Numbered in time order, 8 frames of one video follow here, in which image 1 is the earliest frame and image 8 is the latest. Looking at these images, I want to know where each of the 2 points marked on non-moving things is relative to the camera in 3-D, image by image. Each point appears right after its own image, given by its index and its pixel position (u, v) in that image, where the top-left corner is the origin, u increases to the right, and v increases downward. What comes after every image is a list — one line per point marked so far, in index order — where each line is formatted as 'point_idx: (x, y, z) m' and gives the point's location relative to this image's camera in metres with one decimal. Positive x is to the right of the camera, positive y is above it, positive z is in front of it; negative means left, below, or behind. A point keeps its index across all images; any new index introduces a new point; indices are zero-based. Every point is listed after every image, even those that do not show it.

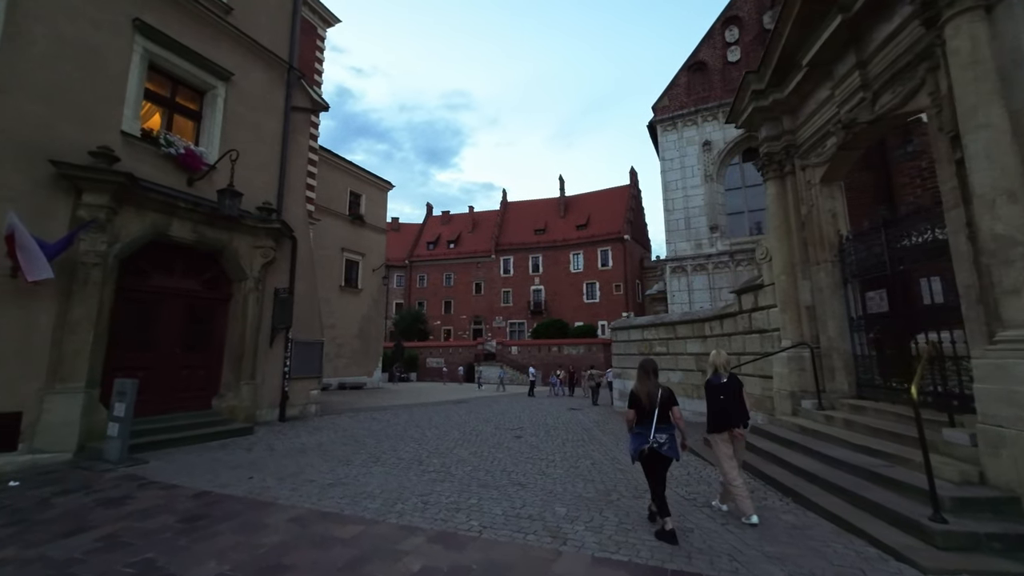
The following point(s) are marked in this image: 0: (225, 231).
0: (-6.3, +1.2, +9.4) m
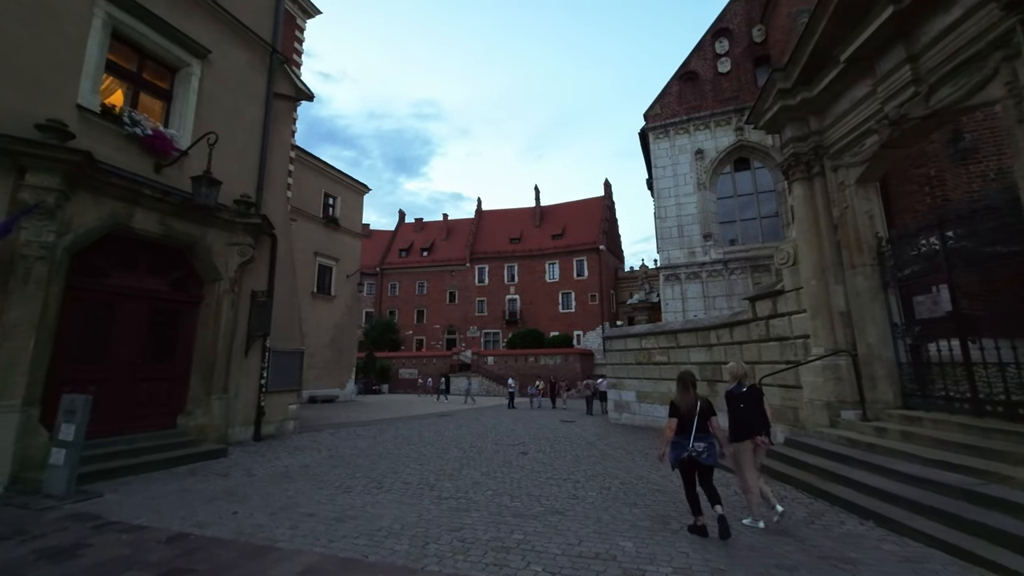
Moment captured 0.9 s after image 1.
0: (-6.1, +1.2, +8.3) m
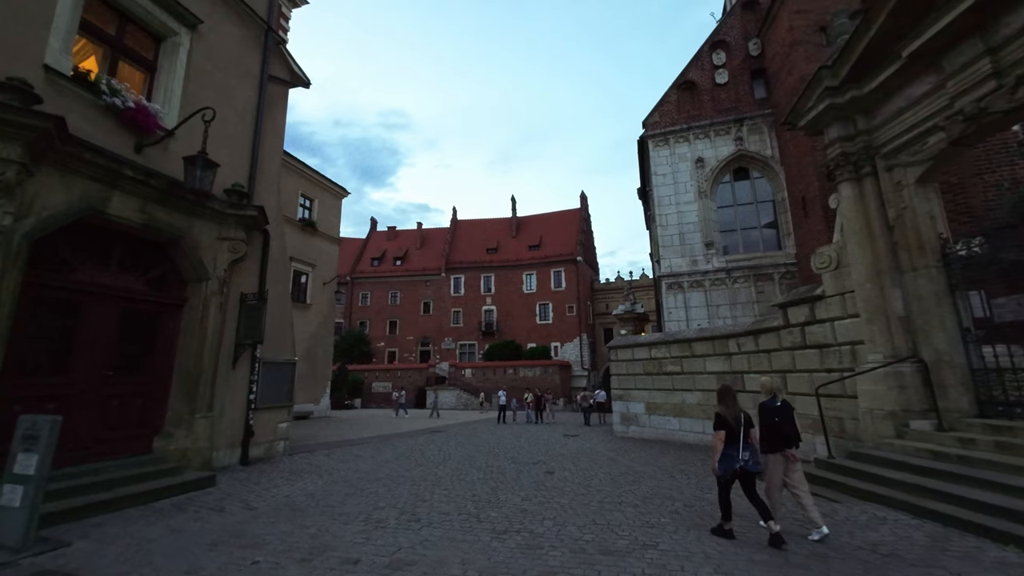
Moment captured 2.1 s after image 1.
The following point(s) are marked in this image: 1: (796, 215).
0: (-5.5, +1.2, +7.2) m
1: (+9.4, +2.4, +14.1) m
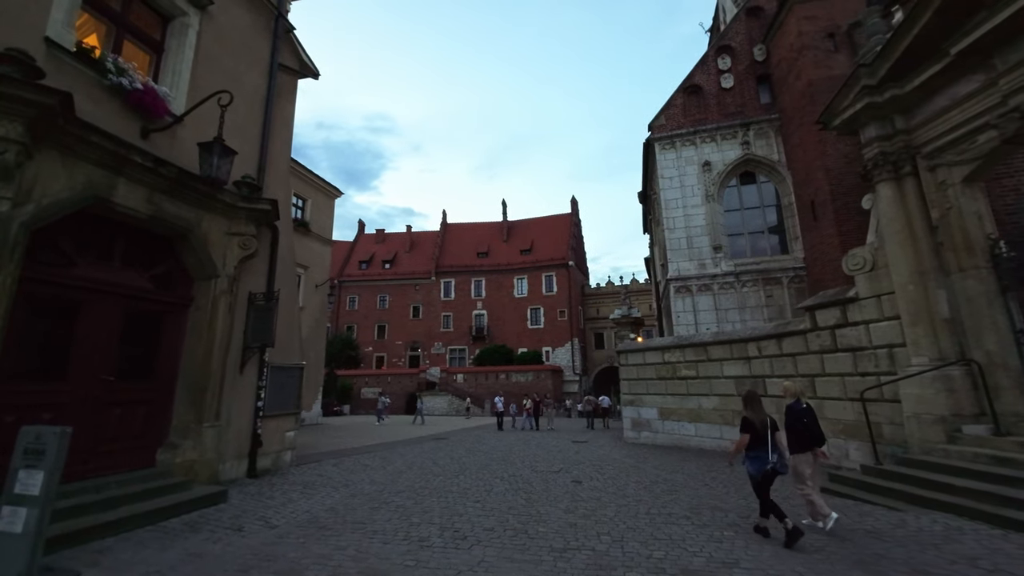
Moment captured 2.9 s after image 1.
0: (-5.0, +1.3, +6.7) m
1: (+9.7, +2.3, +14.2) m
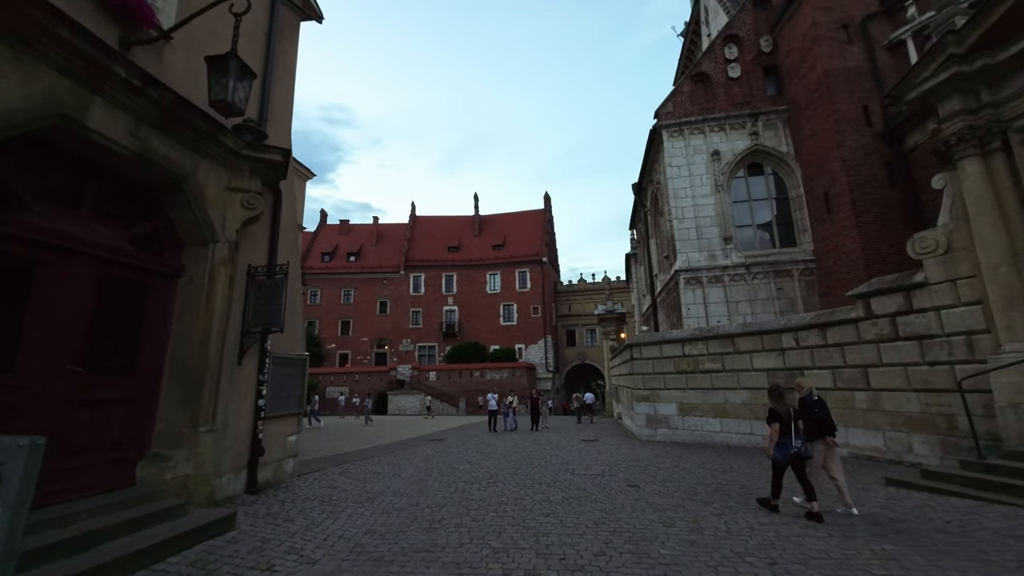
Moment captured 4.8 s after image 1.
0: (-4.0, +1.7, +5.2) m
1: (+10.0, +2.5, +14.0) m
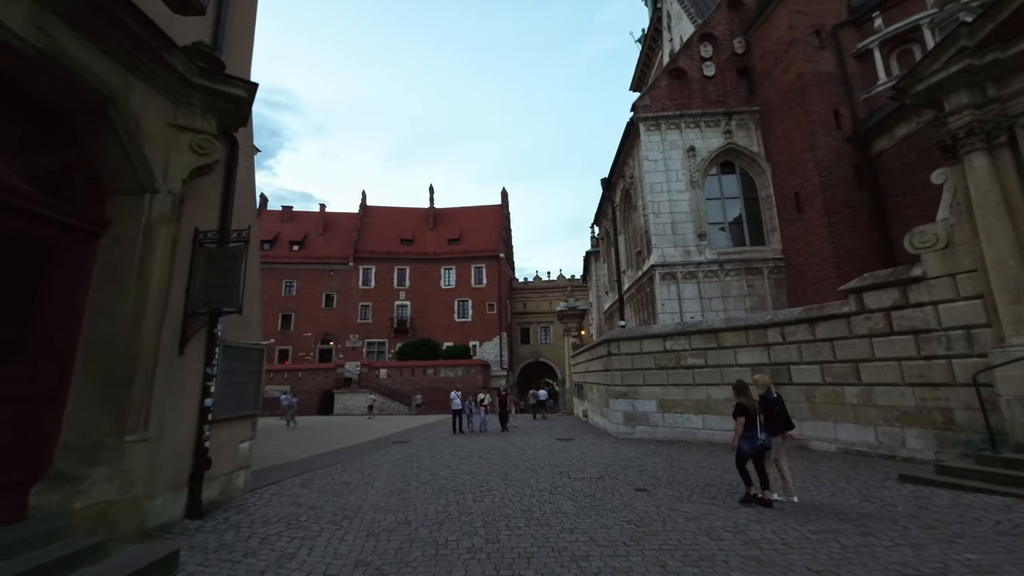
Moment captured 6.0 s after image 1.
0: (-3.6, +2.0, +3.9) m
1: (+9.2, +2.6, +14.3) m
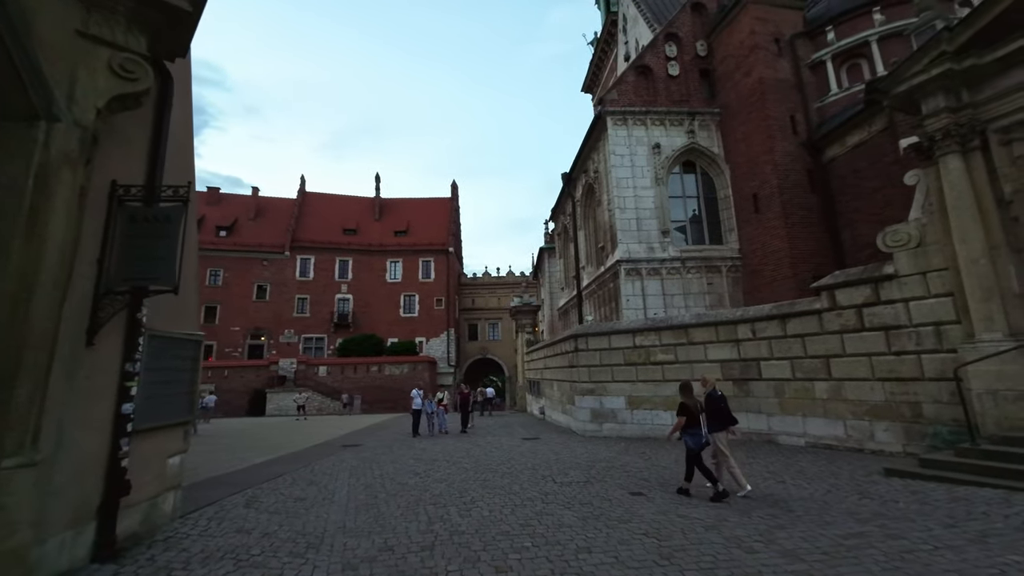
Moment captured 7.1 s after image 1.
0: (-3.3, +2.3, +2.7) m
1: (+8.0, +2.6, +14.8) m
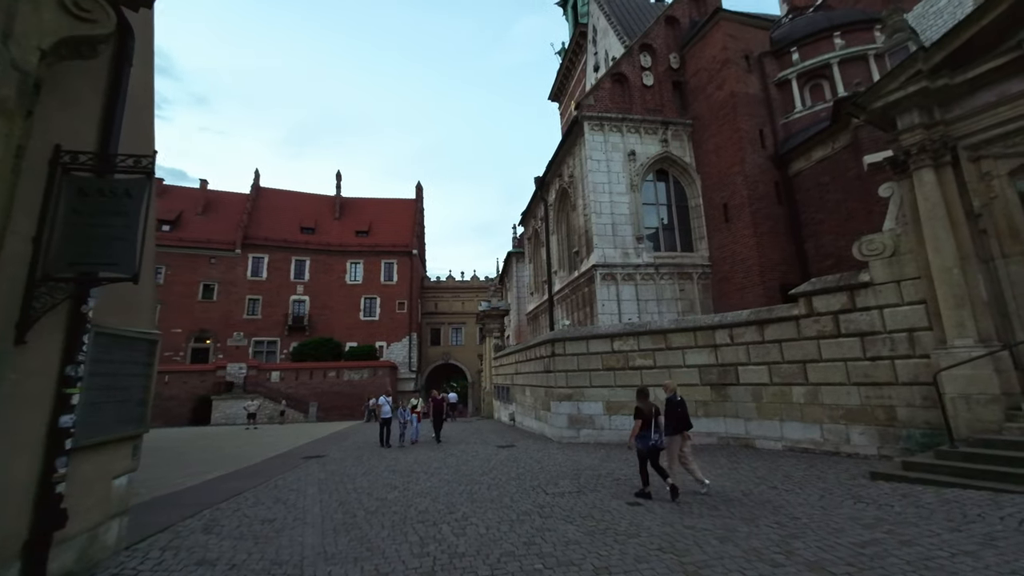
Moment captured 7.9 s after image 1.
0: (-3.0, +2.4, +2.1) m
1: (+7.2, +2.4, +15.1) m
